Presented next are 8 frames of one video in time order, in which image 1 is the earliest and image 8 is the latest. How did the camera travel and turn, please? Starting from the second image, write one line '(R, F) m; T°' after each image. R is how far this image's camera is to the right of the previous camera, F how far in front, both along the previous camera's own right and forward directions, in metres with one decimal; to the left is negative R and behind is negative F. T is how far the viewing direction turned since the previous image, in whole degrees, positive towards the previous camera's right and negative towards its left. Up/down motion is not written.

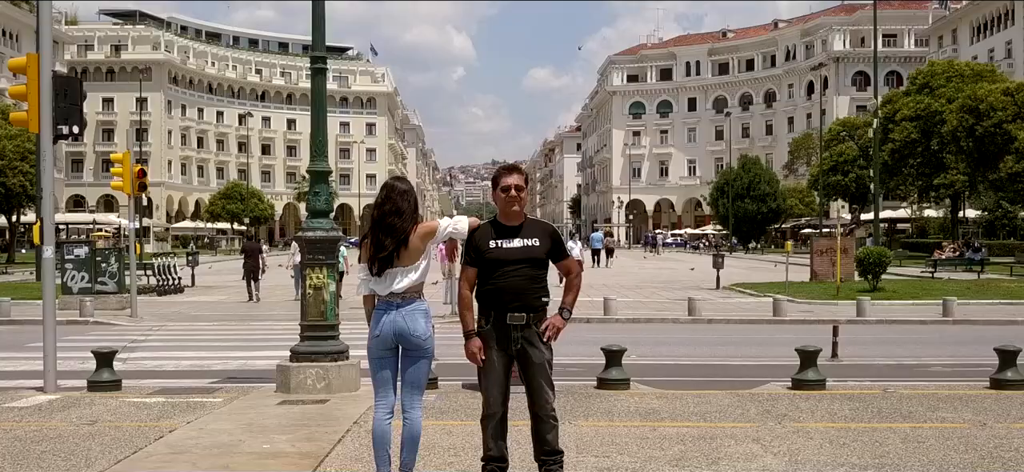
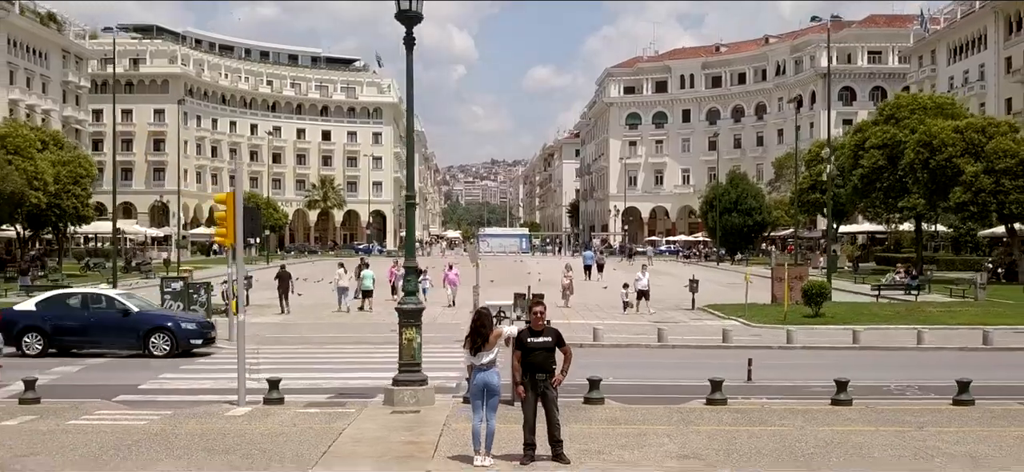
(-0.3, -4.7) m; 0°
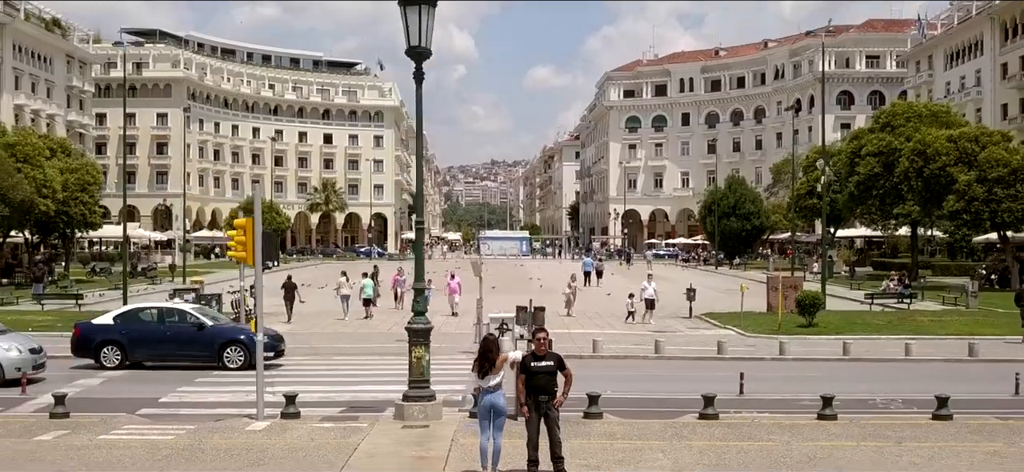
(-0.1, -0.7) m; 0°
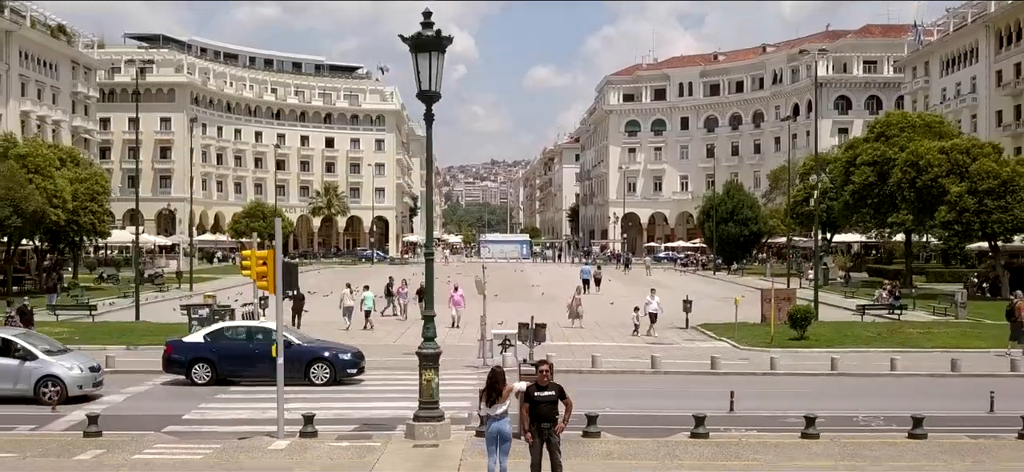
(-0.1, -0.9) m; 0°
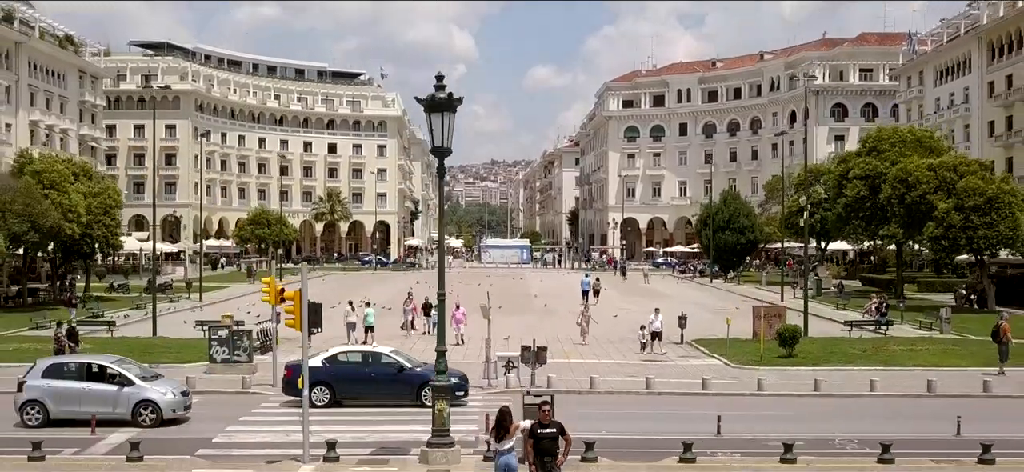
(-0.1, -1.4) m; 0°
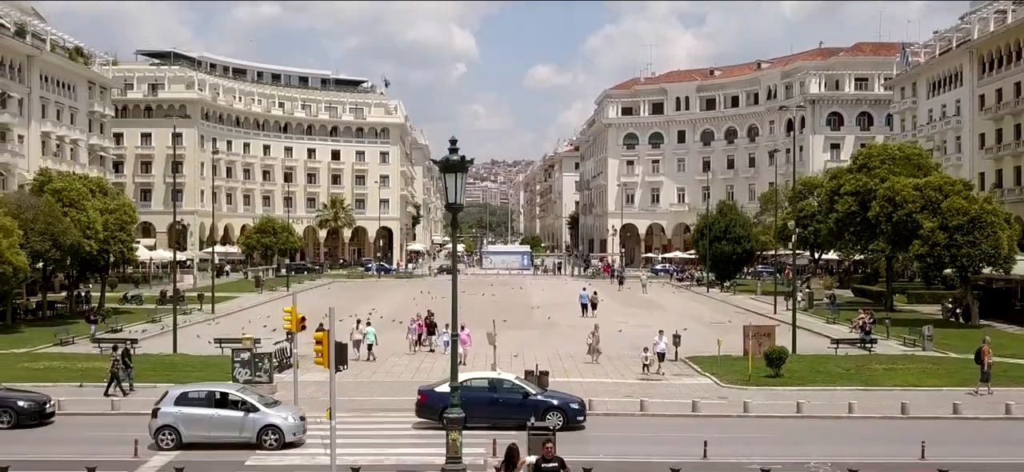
(-0.1, -1.8) m; 0°
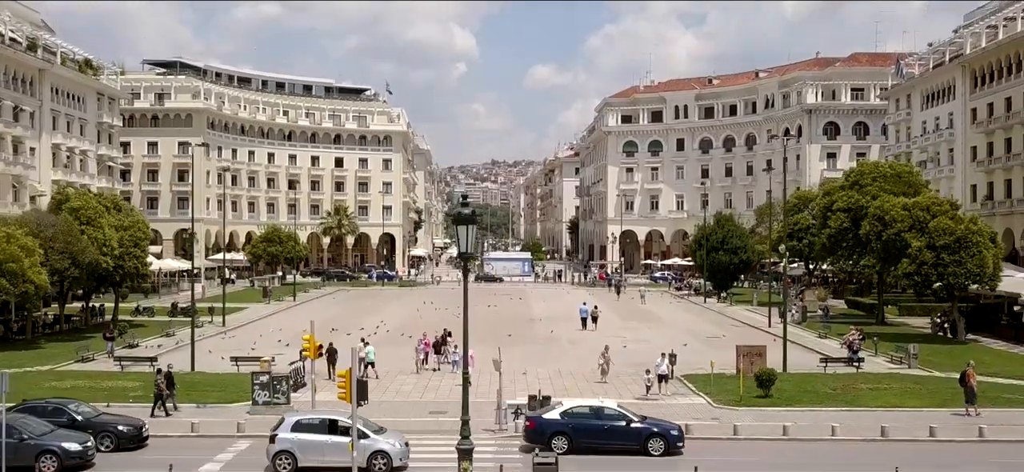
(-0.1, -1.7) m; 0°
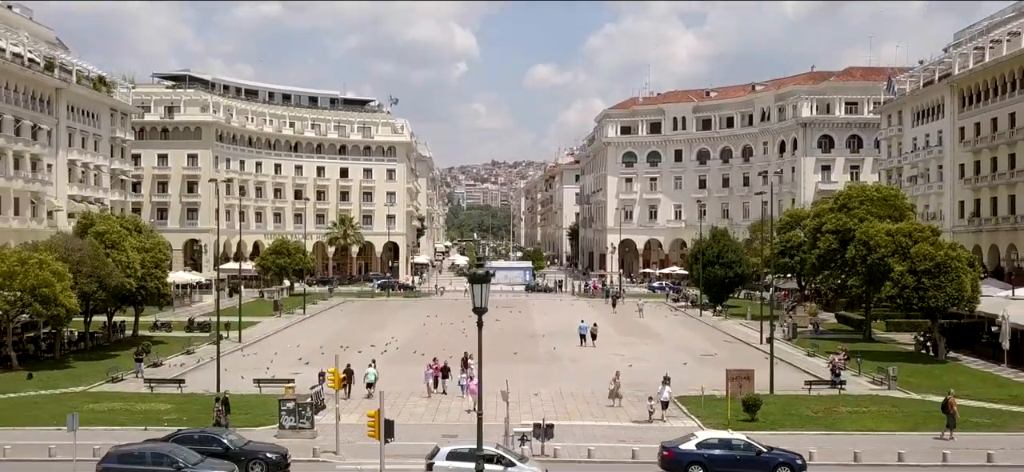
(-0.2, -2.7) m; 0°
